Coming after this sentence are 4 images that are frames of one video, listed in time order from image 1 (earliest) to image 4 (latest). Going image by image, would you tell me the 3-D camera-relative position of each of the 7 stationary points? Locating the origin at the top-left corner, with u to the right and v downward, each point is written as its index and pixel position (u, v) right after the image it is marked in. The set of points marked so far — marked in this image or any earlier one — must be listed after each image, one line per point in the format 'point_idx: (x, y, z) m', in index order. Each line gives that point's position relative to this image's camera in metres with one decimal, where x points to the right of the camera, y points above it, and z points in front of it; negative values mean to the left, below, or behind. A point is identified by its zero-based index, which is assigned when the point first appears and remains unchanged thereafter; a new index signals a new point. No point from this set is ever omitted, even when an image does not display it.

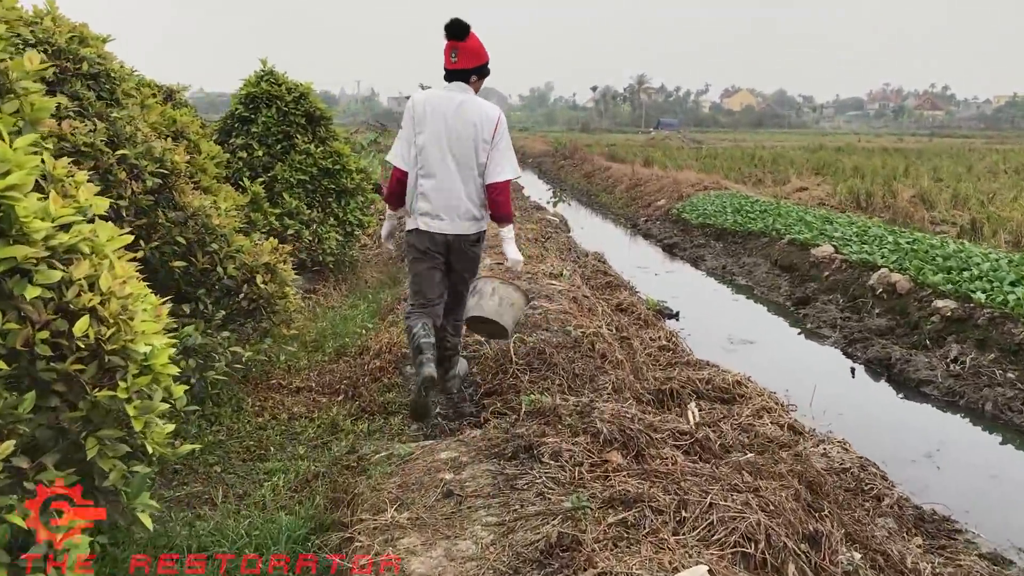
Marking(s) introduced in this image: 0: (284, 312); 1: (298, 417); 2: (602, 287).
0: (-1.0, -0.1, +4.3) m
1: (-0.9, -0.5, +4.0) m
2: (+0.6, 0.0, +6.7) m
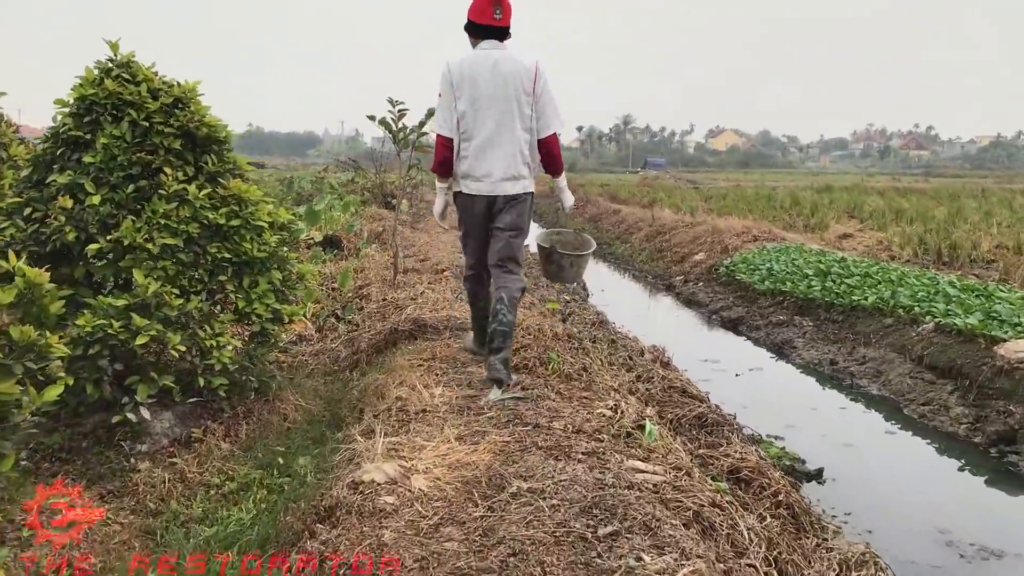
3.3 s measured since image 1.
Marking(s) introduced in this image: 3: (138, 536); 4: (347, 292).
0: (-0.9, -0.6, +1.4) m
1: (-0.7, -1.0, +1.1) m
2: (+0.7, -0.6, +3.9) m
3: (-1.1, -0.7, +2.9) m
4: (-1.1, 0.0, +6.5) m
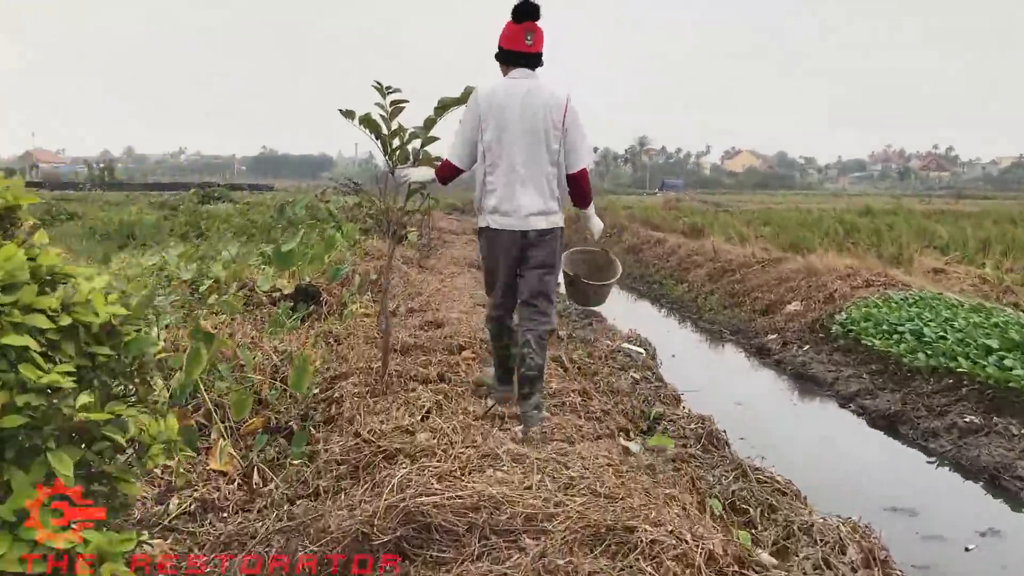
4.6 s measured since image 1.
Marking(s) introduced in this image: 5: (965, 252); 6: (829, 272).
0: (-0.7, -0.9, -1.0) m
1: (-0.6, -1.3, -1.3) m
2: (+0.9, -0.9, +1.4) m
3: (-0.9, -1.1, +0.4) m
4: (-0.8, -0.4, +4.0) m
5: (+7.2, +0.6, +15.2) m
6: (+2.8, +0.1, +8.6) m
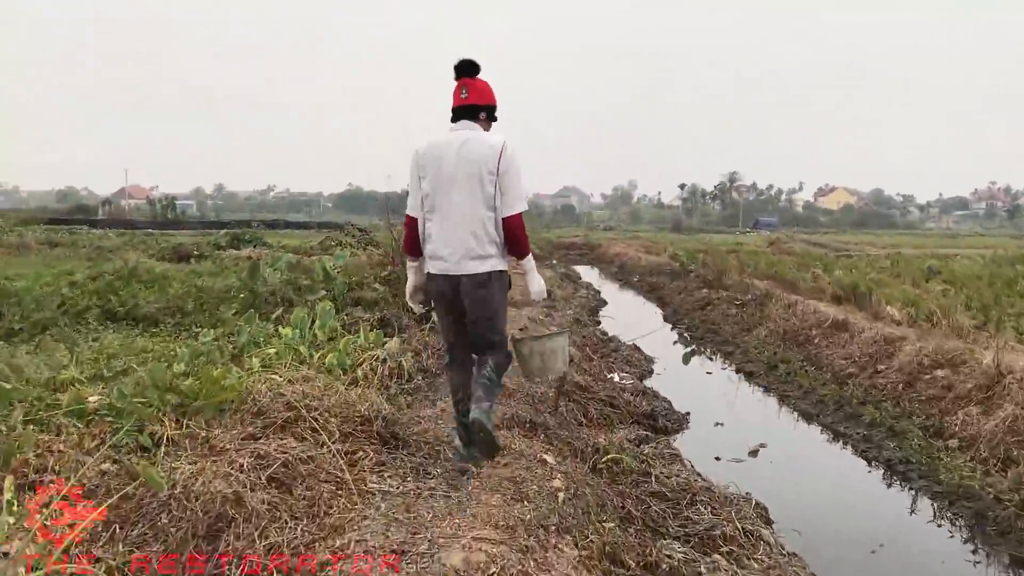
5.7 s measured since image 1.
0: (-1.2, -1.3, -6.3) m
1: (-1.1, -1.7, -6.7) m
2: (+0.6, -1.5, -4.1) m
3: (-1.3, -1.6, -4.8) m
4: (-0.9, -1.1, -1.3) m
5: (+8.0, -0.5, +9.2) m
6: (+3.1, -0.7, +3.0) m
